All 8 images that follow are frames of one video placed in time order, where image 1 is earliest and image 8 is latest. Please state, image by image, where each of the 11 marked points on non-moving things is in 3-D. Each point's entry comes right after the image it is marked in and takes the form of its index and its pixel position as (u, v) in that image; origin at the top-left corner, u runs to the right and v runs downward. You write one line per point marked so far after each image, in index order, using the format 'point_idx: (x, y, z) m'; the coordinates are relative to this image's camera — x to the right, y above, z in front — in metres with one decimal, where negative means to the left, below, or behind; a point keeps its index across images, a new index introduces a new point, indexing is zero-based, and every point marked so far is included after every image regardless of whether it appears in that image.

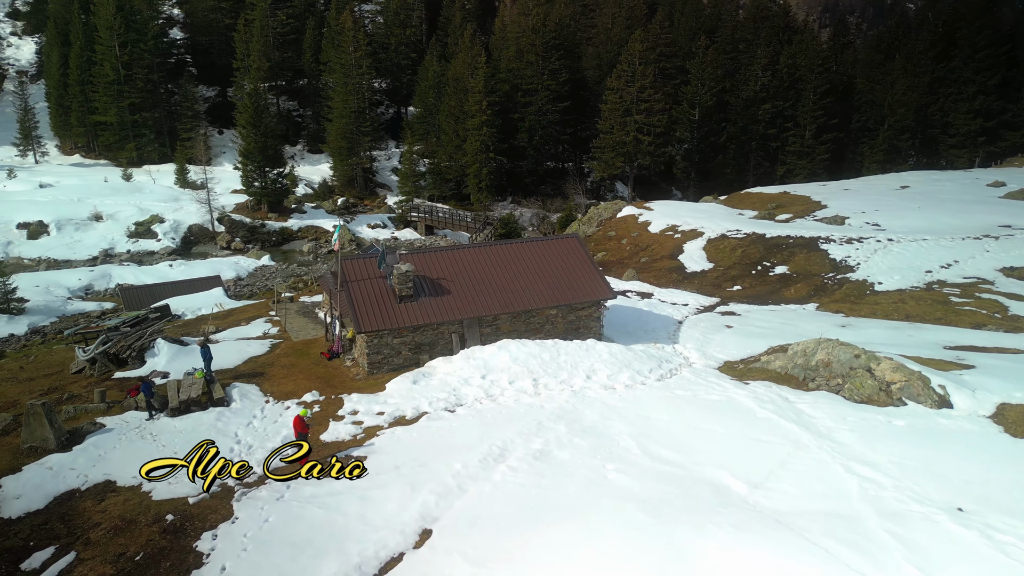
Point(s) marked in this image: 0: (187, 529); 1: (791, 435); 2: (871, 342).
0: (-4.5, -3.3, +9.9) m
1: (+4.9, -2.6, +13.0) m
2: (+9.5, -1.4, +19.3) m
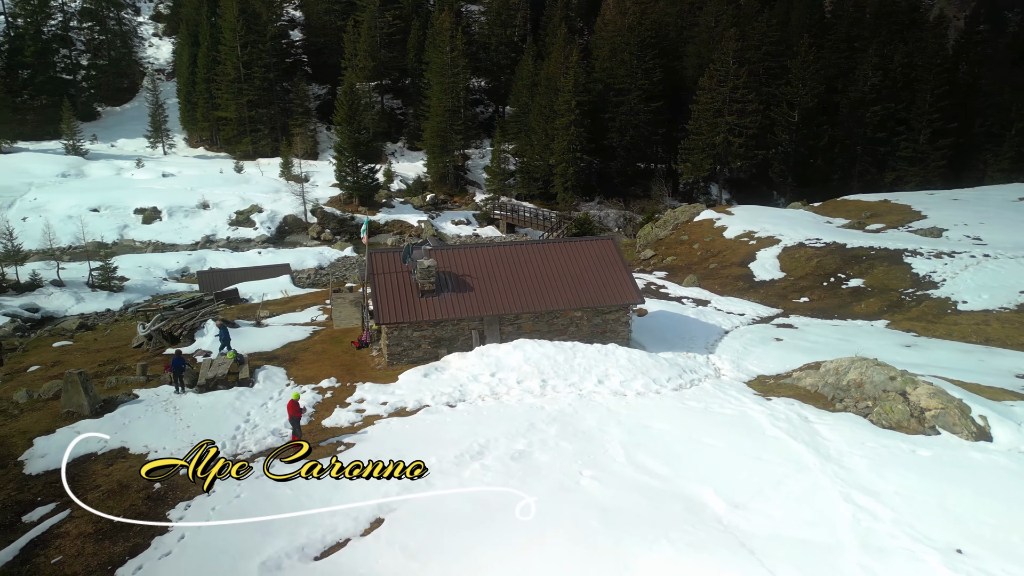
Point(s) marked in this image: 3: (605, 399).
0: (-5.0, -3.1, +10.6) m
1: (+4.7, -2.8, +12.3) m
2: (+10.2, -1.9, +17.8) m
3: (+1.8, -2.2, +14.4) m
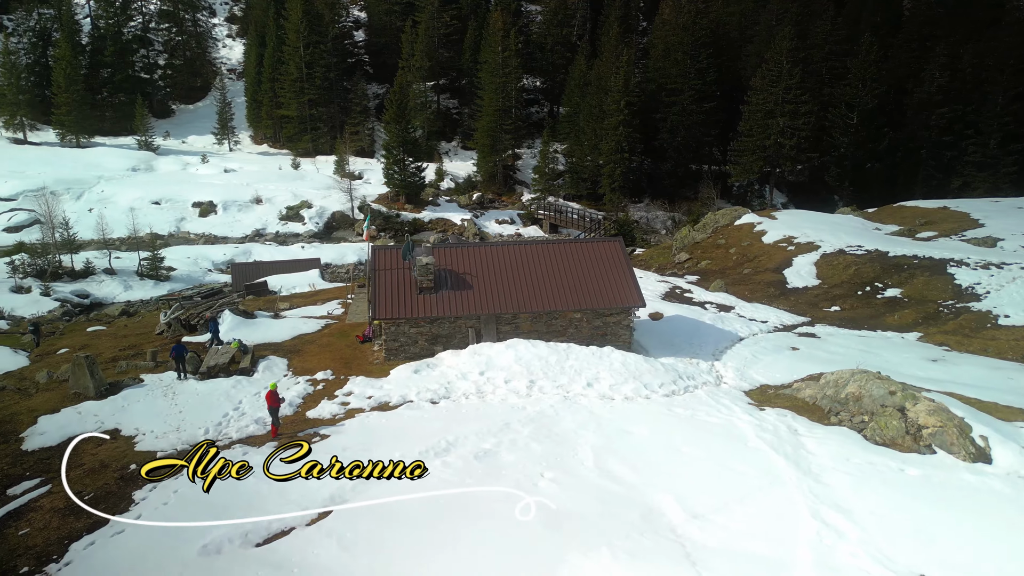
0: (-5.7, -2.9, +11.1) m
1: (+4.2, -2.9, +11.9) m
2: (+10.2, -2.1, +16.8) m
3: (+1.5, -2.2, +14.3) m
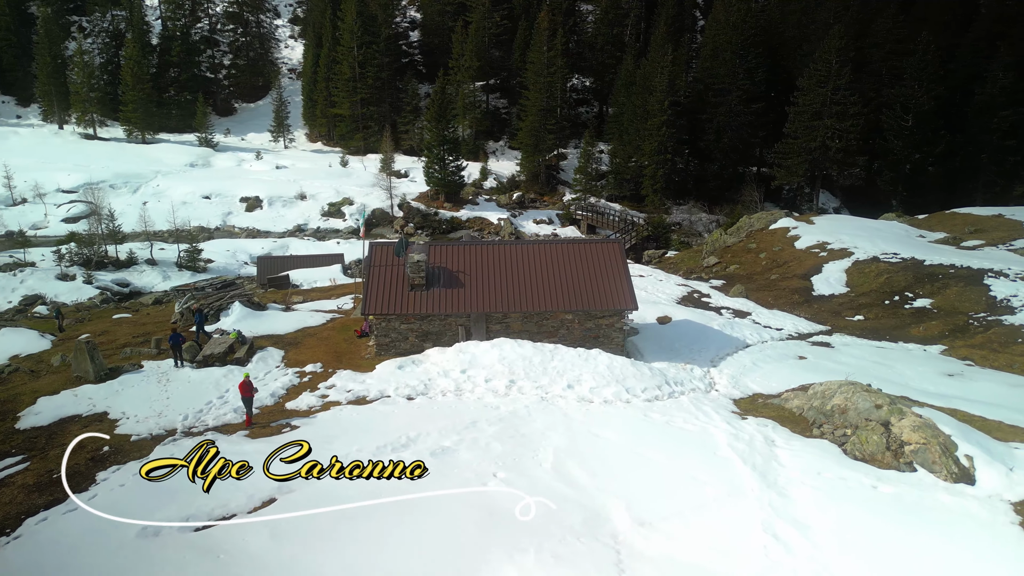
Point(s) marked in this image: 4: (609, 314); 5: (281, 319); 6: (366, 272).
0: (-6.4, -2.7, +11.6) m
1: (+3.5, -3.0, +11.5) m
2: (+9.9, -2.4, +16.0) m
3: (+1.1, -2.2, +14.1) m
4: (+2.2, -0.6, +16.6) m
5: (-6.3, -0.8, +20.0) m
6: (-3.4, +0.4, +17.2) m
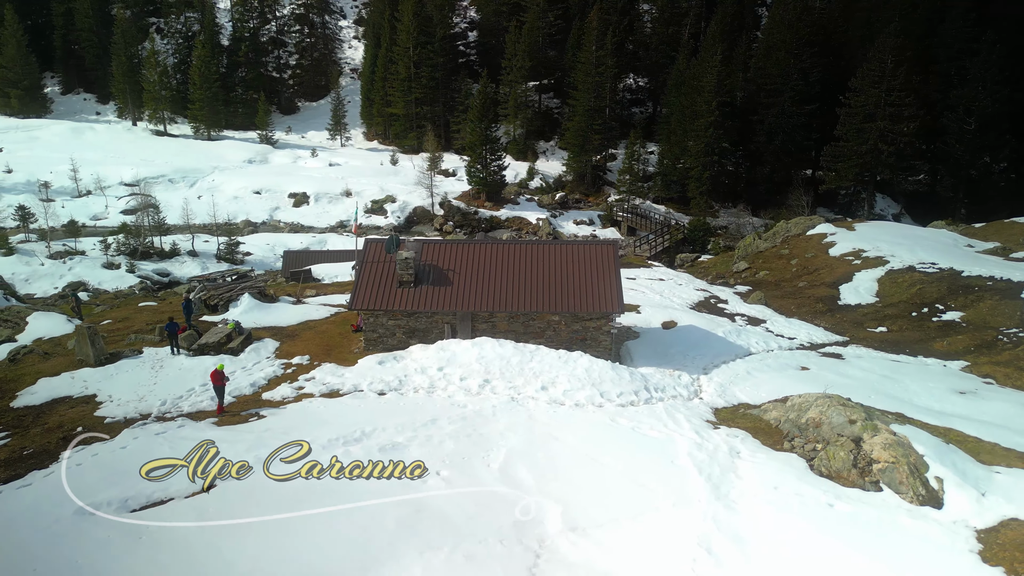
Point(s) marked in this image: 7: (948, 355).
0: (-7.2, -2.5, +12.1) m
1: (+2.7, -3.1, +11.2) m
2: (+9.4, -2.7, +15.1) m
3: (+0.5, -2.3, +14.0) m
4: (+1.9, -0.6, +16.4) m
5: (-6.3, -0.7, +20.5) m
6: (-3.7, +0.5, +17.5) m
7: (+11.8, -1.8, +19.9) m
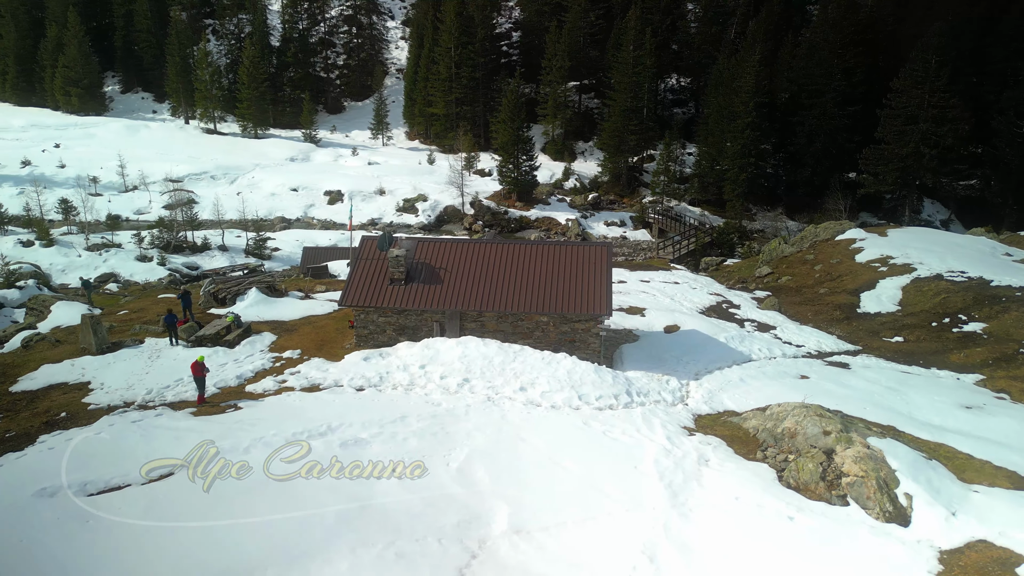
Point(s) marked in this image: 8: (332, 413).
0: (-7.8, -2.4, +12.6) m
1: (+2.0, -3.1, +11.0) m
2: (+9.0, -2.8, +14.4) m
3: (0.0, -2.3, +14.0) m
4: (+1.6, -0.7, +16.3) m
5: (-6.3, -0.5, +20.9) m
6: (-3.8, +0.6, +17.7) m
7: (+11.7, -2.1, +19.0) m
8: (-3.2, -2.2, +13.1) m
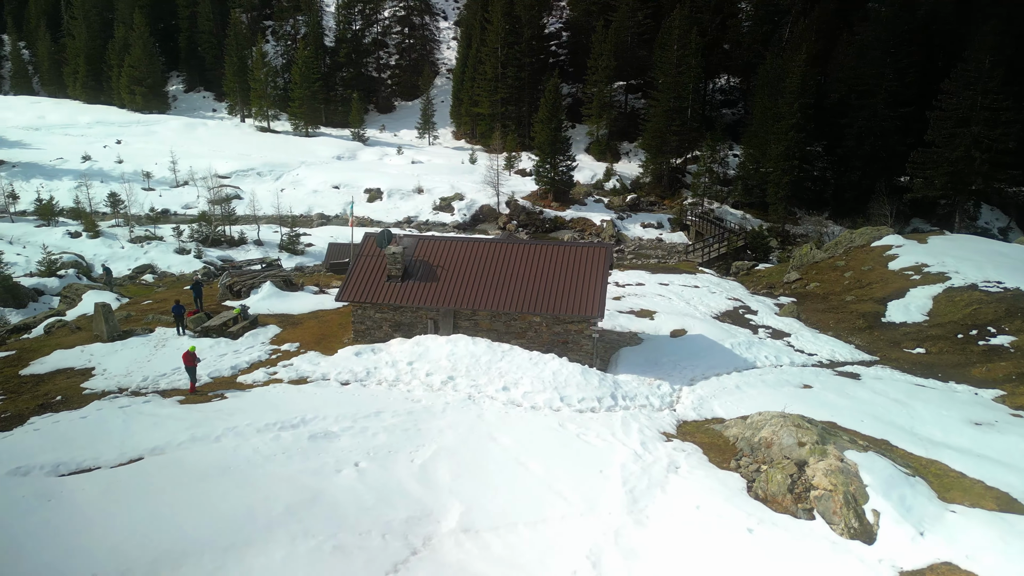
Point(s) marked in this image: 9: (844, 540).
0: (-8.2, -2.2, +13.2) m
1: (+1.3, -3.2, +10.9) m
2: (+8.6, -3.0, +13.7) m
3: (-0.4, -2.2, +14.0) m
4: (+1.4, -0.7, +16.1) m
5: (-6.1, -0.4, +21.4) m
6: (-3.9, +0.7, +18.0) m
7: (+11.7, -2.3, +18.1) m
8: (-3.7, -2.1, +13.3) m
9: (+4.5, -3.4, +9.9) m
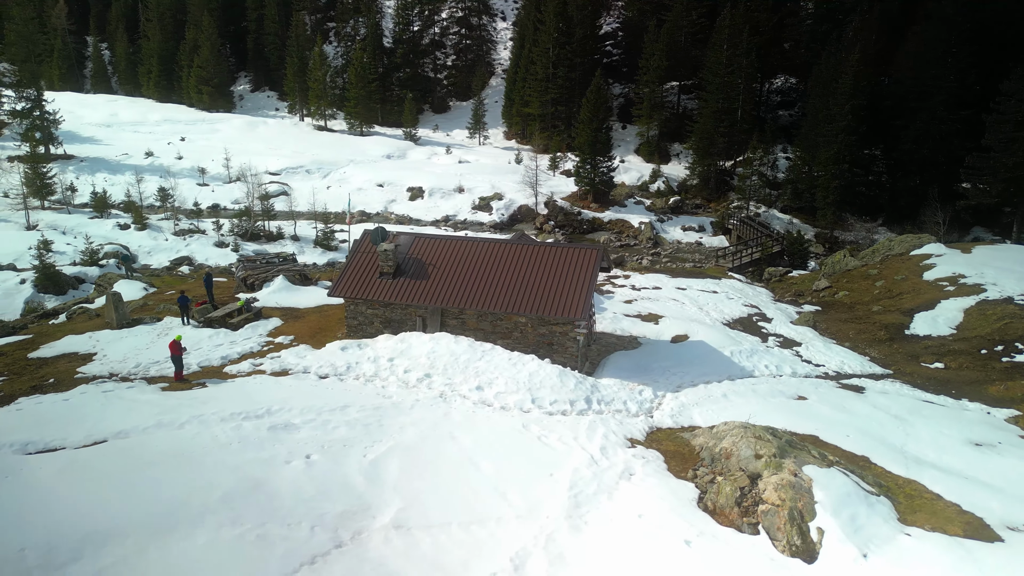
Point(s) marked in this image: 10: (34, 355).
0: (-8.8, -1.9, +13.9) m
1: (+0.5, -3.2, +10.8) m
2: (+8.0, -3.3, +13.0) m
3: (-1.0, -2.2, +14.0) m
4: (+1.0, -0.7, +16.0) m
5: (-6.0, -0.2, +21.8) m
6: (-4.0, +0.8, +18.3) m
7: (+11.4, -2.6, +17.1) m
8: (-4.3, -2.0, +13.6) m
9: (+3.5, -3.5, +9.5) m
10: (-10.7, -1.5, +16.3) m
